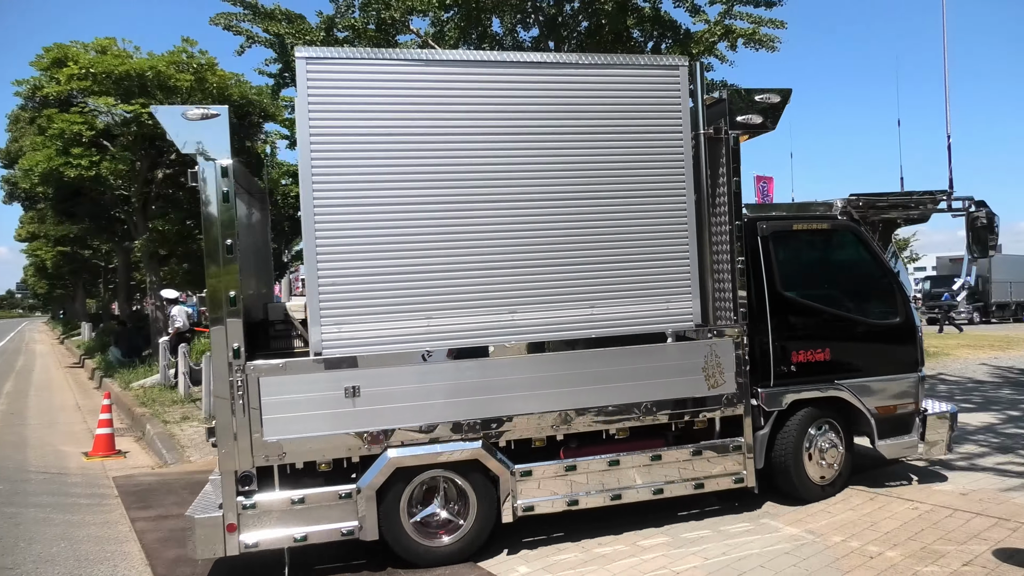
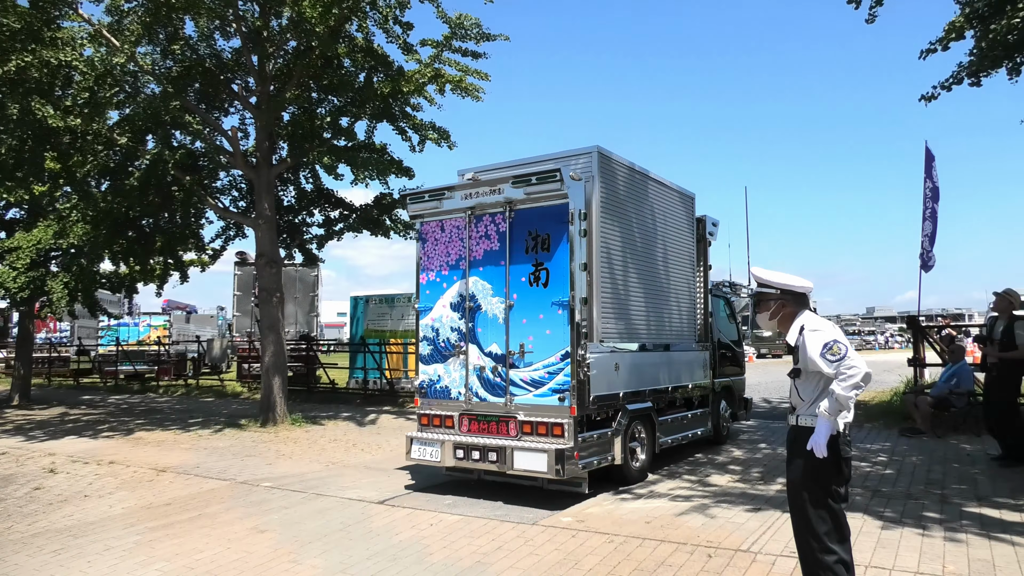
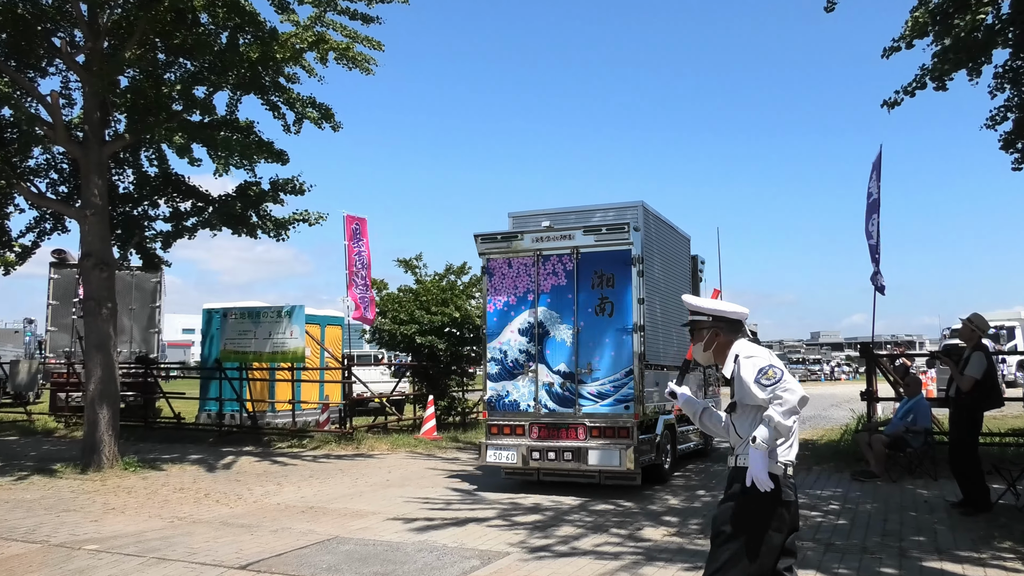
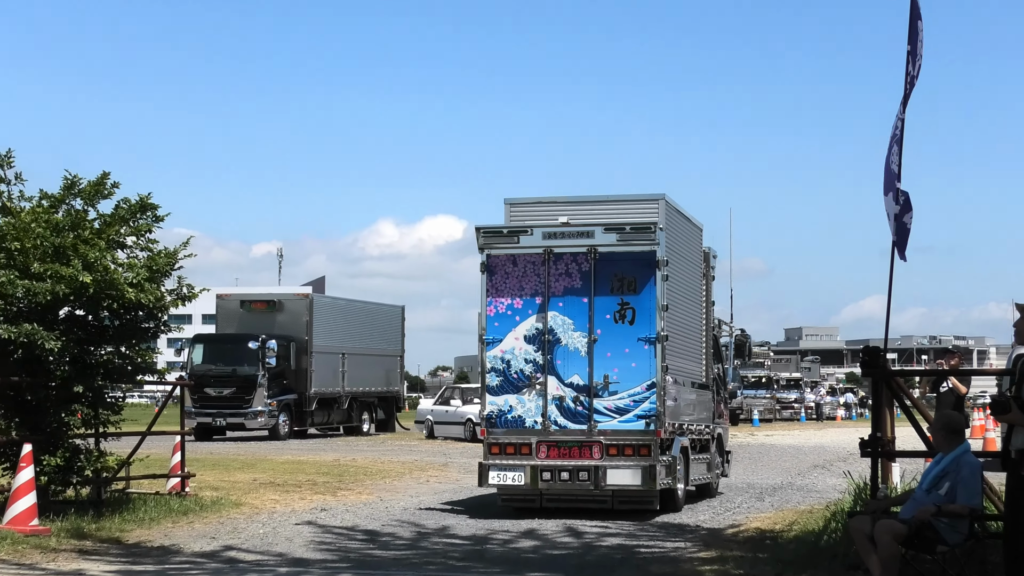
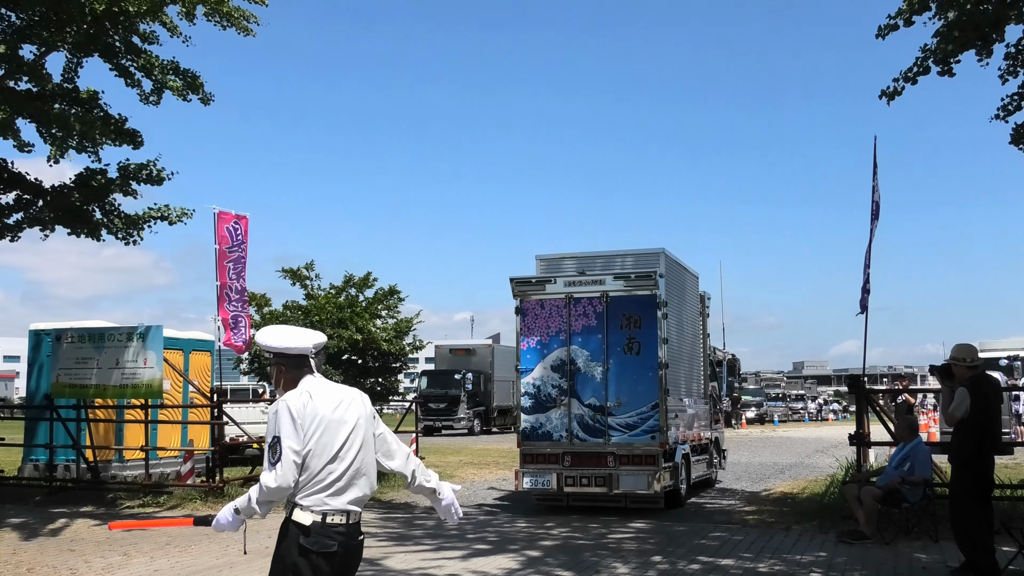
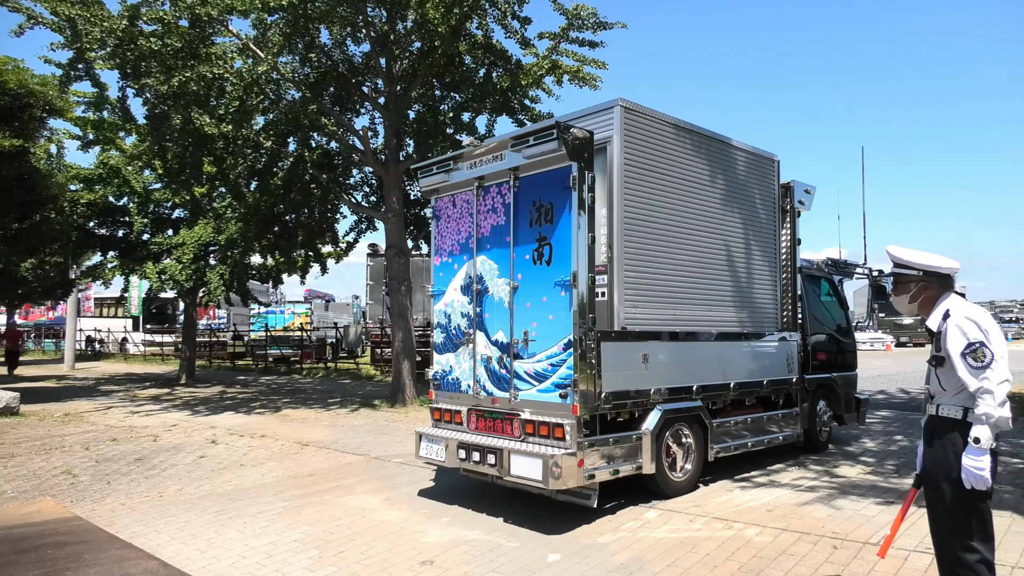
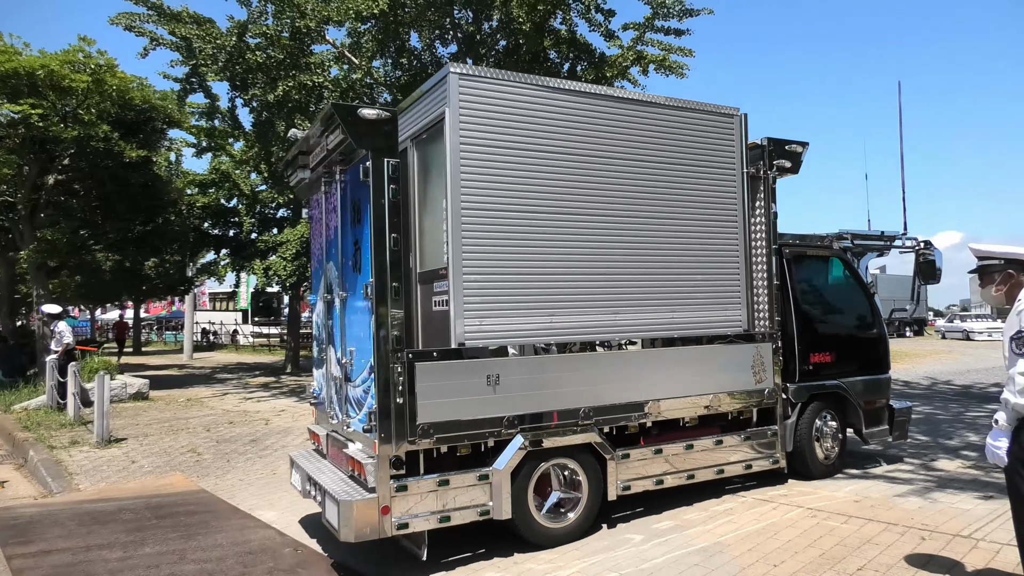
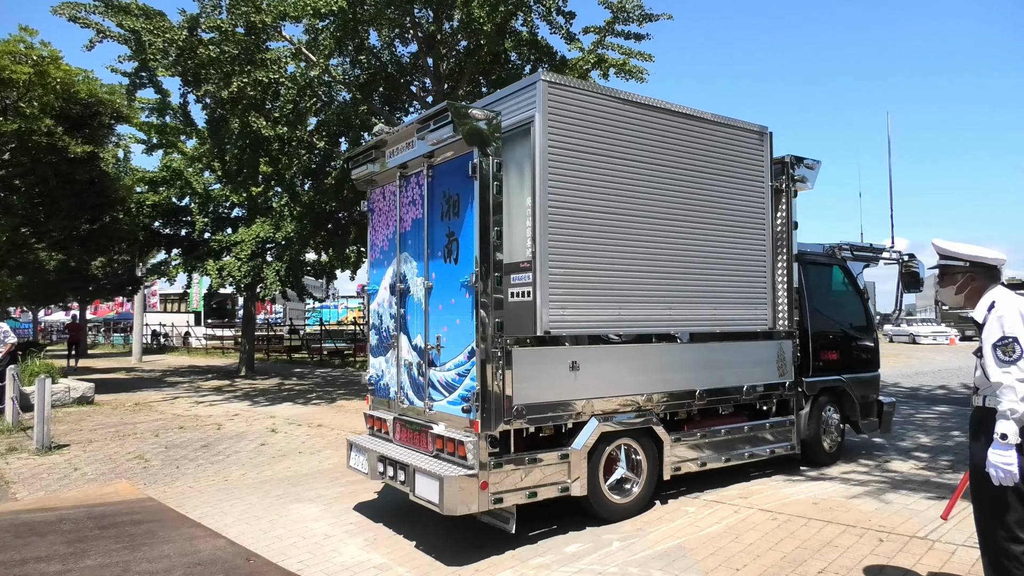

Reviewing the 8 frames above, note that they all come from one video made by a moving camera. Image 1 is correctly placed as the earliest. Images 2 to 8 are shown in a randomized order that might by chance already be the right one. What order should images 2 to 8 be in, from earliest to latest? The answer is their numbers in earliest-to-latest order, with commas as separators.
7, 8, 6, 2, 3, 5, 4
